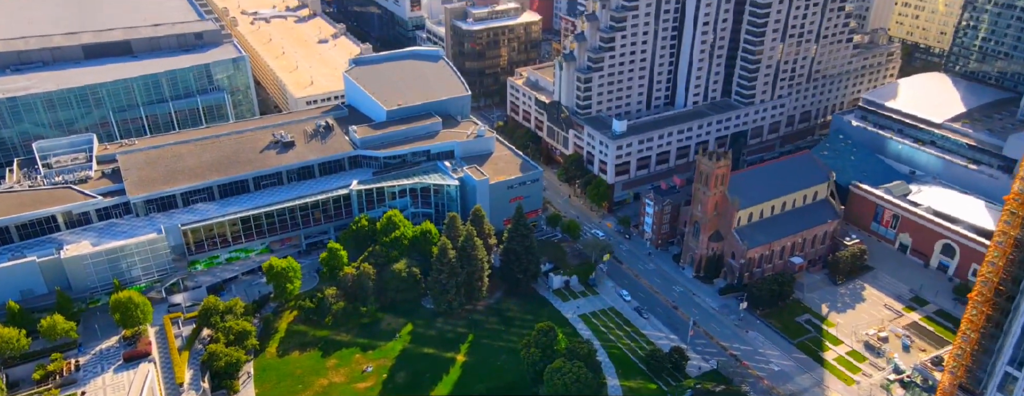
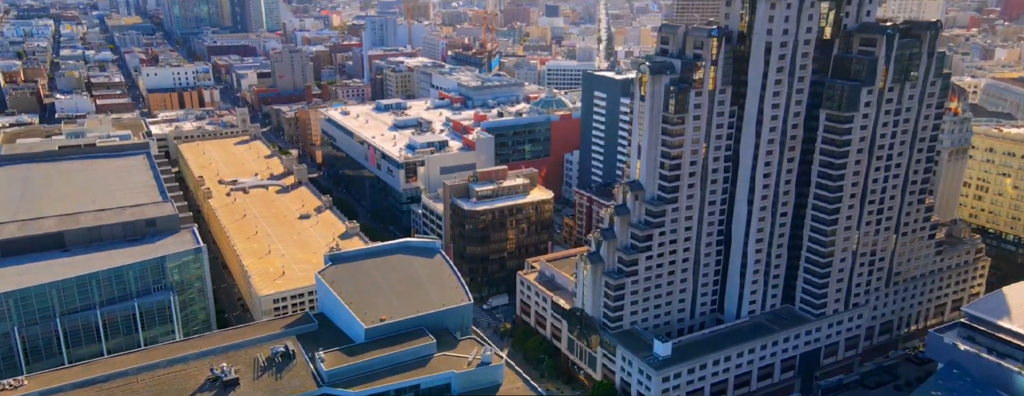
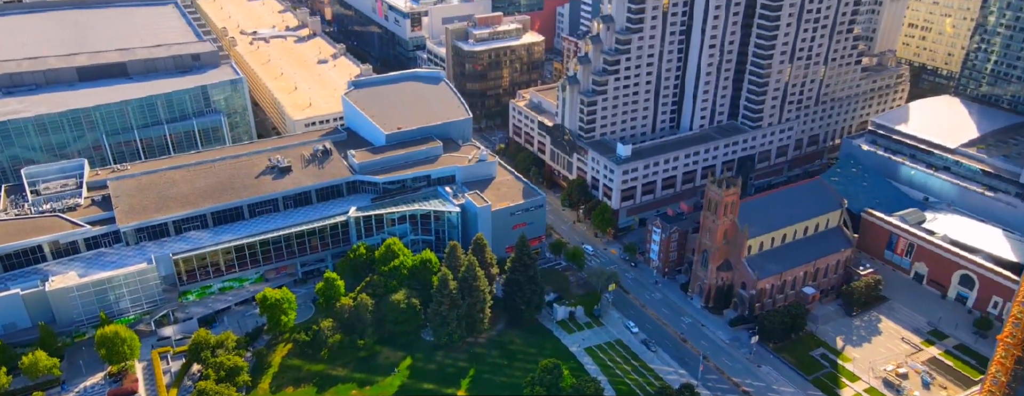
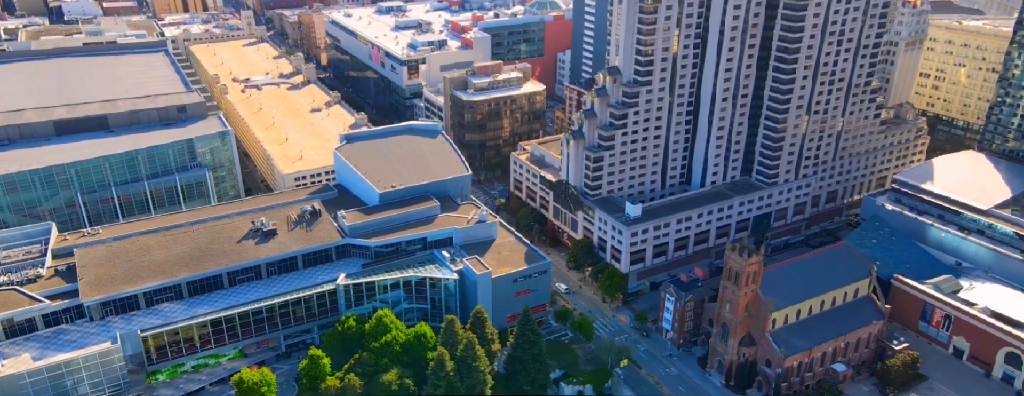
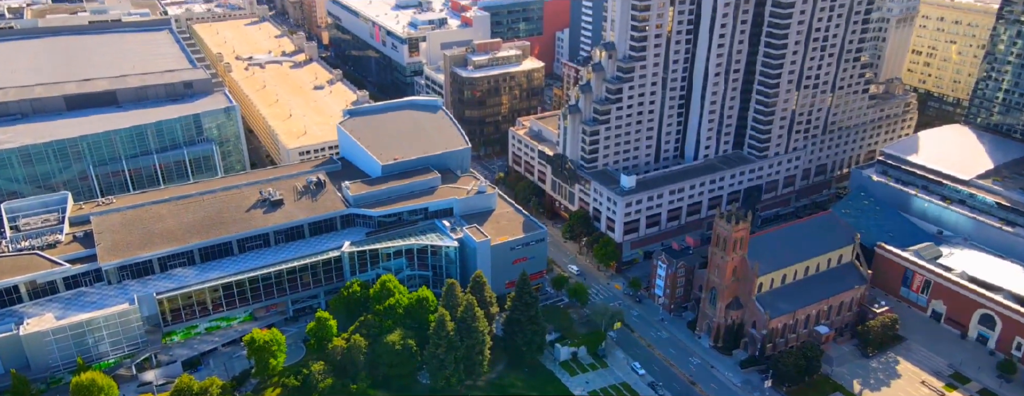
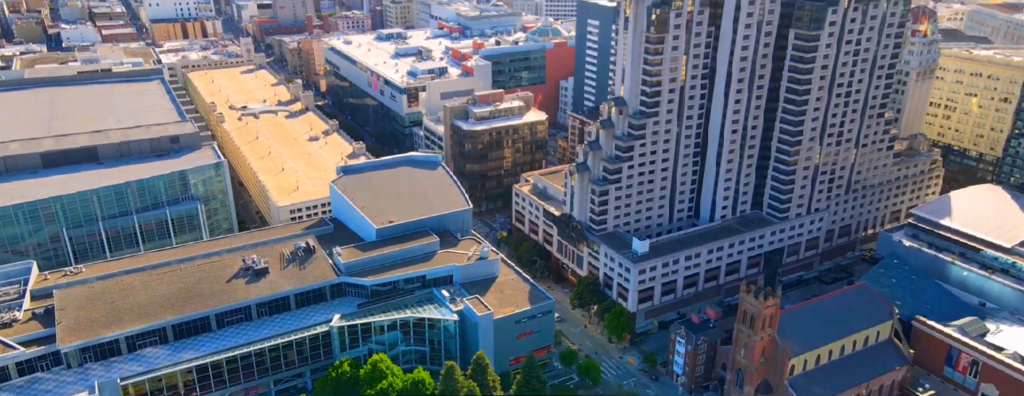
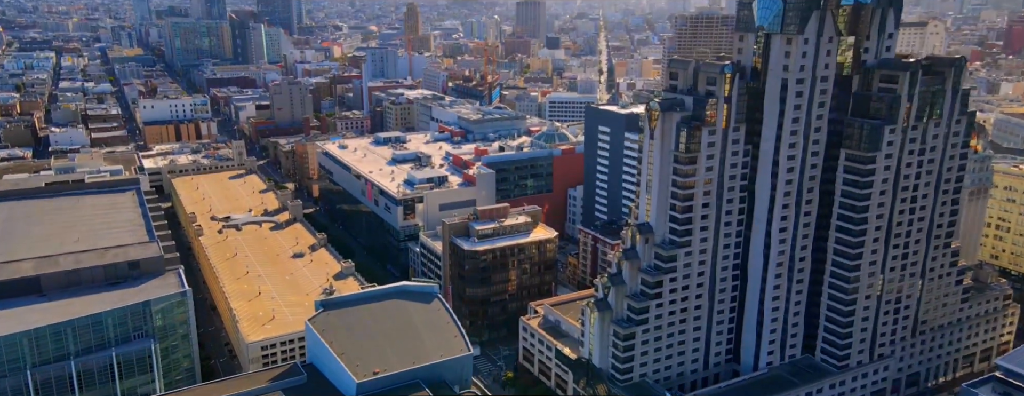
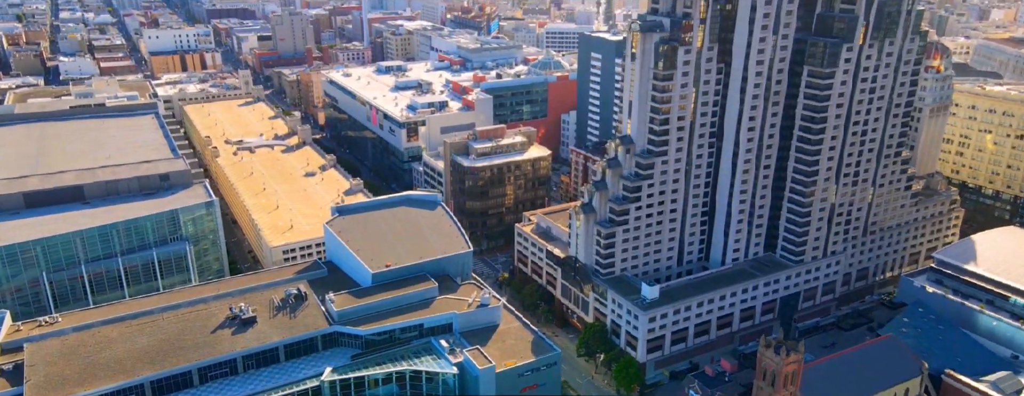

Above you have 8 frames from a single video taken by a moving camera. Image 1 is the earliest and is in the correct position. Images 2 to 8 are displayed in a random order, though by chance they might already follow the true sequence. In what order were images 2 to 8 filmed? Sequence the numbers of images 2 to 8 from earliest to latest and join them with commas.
3, 5, 4, 6, 8, 2, 7
